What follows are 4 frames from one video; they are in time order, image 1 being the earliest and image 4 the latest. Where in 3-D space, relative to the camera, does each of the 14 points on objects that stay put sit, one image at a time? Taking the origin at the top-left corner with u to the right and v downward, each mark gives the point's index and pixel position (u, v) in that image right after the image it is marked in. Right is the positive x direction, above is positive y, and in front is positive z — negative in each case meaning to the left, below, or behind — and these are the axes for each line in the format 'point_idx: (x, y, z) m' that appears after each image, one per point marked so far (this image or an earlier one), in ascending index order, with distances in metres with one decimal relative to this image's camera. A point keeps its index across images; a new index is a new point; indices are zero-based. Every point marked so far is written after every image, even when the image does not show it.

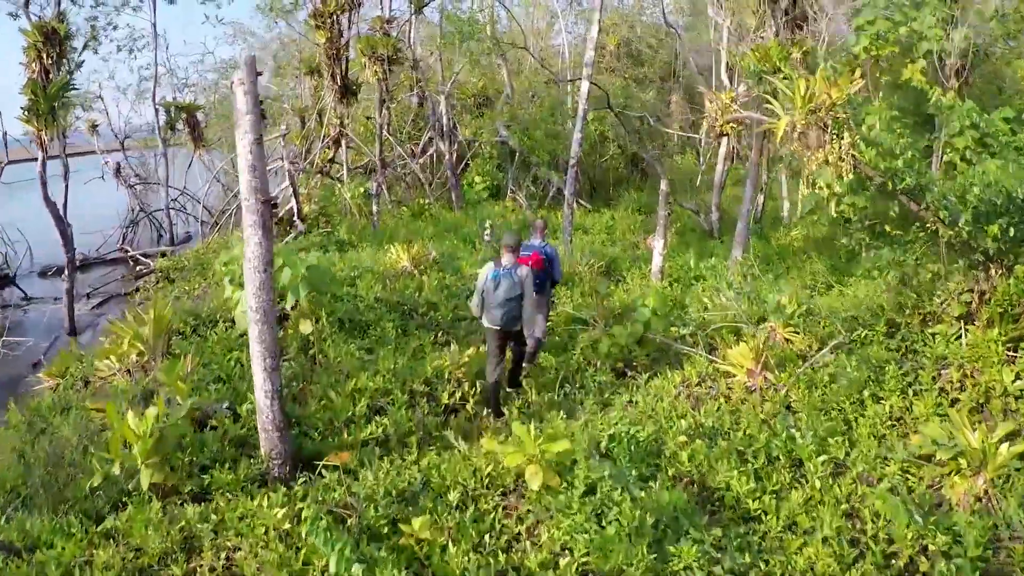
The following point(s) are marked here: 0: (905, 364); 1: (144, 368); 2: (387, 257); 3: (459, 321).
0: (+2.5, -0.5, +4.8) m
1: (-2.4, -0.5, +4.7) m
2: (-1.2, +0.3, +6.9) m
3: (-0.4, -0.3, +5.5) m
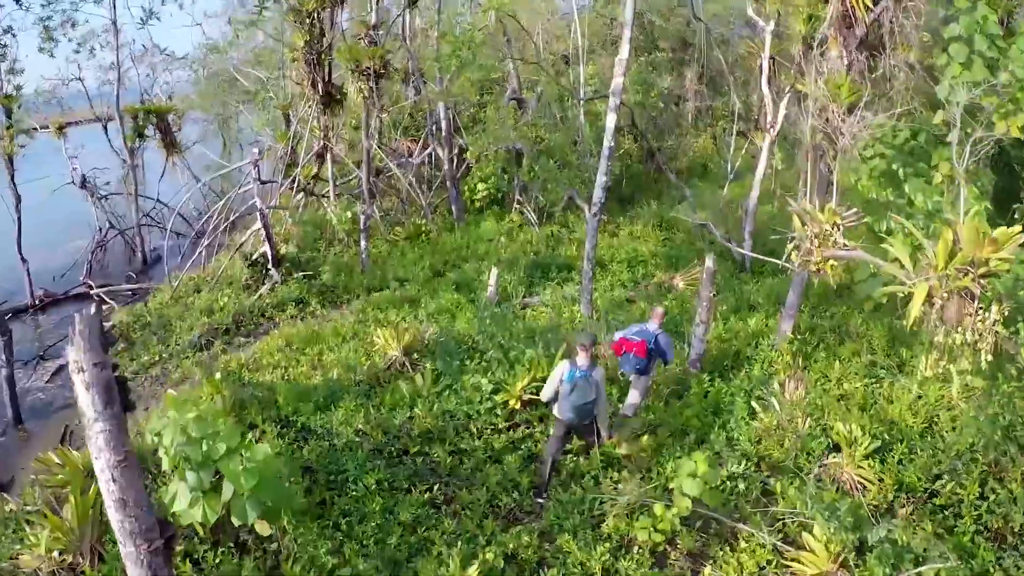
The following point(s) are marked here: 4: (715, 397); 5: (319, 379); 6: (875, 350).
0: (+2.6, -1.4, +3.8) m
1: (-2.3, -1.4, +3.8) m
2: (-1.1, -0.4, +5.9) m
3: (-0.3, -1.1, +4.5) m
4: (+1.5, -0.8, +5.3) m
5: (-1.4, -0.7, +5.3) m
6: (+2.9, -0.5, +5.8) m
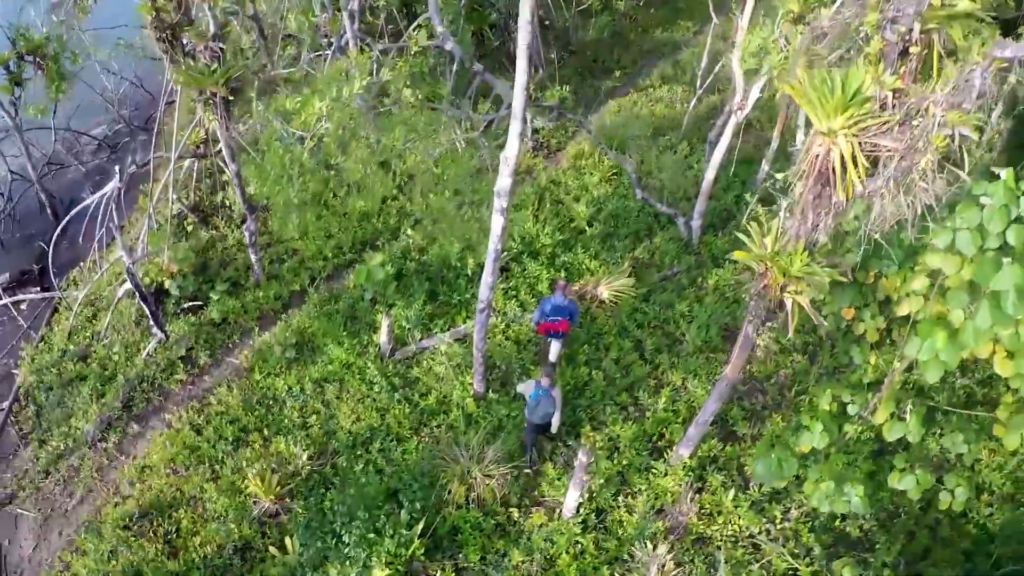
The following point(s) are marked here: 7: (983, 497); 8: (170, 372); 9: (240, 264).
0: (+1.5, -3.4, +4.4) m
1: (-3.4, -3.5, +4.9) m
2: (-2.1, -1.5, +6.0) m
3: (-1.4, -2.8, +5.1) m
4: (+0.4, -2.2, +5.5) m
5: (-2.5, -2.0, +5.7) m
6: (+1.9, -1.6, +5.6) m
7: (+3.9, -1.7, +6.0) m
8: (-3.2, -0.8, +6.8) m
9: (-2.8, +0.2, +7.5) m
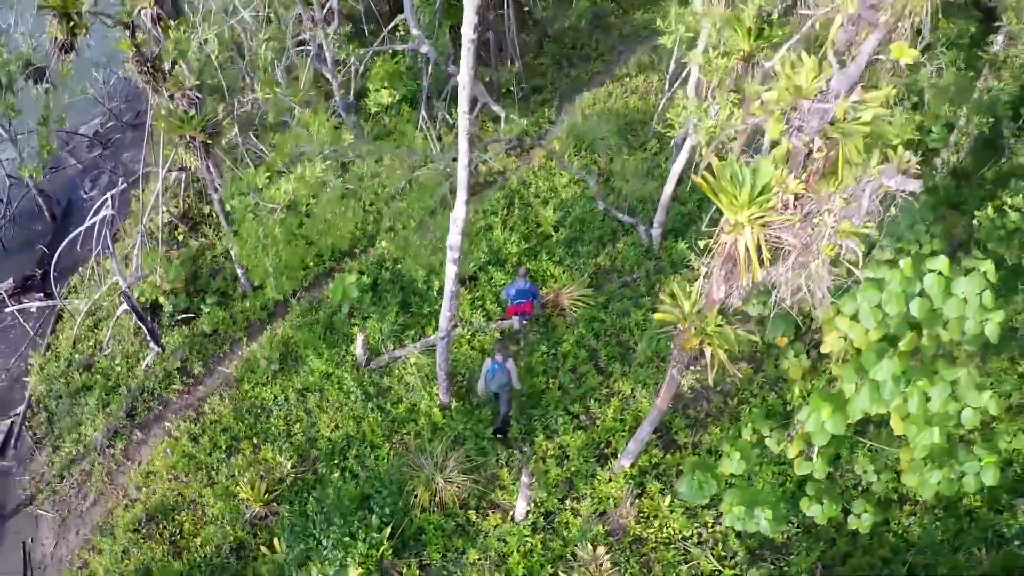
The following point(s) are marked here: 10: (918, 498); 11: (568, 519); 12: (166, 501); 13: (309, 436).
0: (+1.0, -3.9, +5.4) m
1: (-3.8, -4.0, +6.1) m
2: (-2.5, -1.8, +6.8) m
3: (-1.8, -3.2, +6.1) m
4: (0.0, -2.5, +6.3) m
5: (-2.9, -2.4, +6.6) m
6: (+1.5, -2.0, +6.3) m
7: (+3.5, -2.0, +6.6) m
8: (-3.5, -0.9, +7.5) m
9: (-3.1, +0.2, +8.1) m
10: (+3.6, -1.9, +6.7) m
11: (+0.4, -2.2, +6.5) m
12: (-3.3, -2.0, +6.9) m
13: (-2.0, -1.4, +7.1) m
